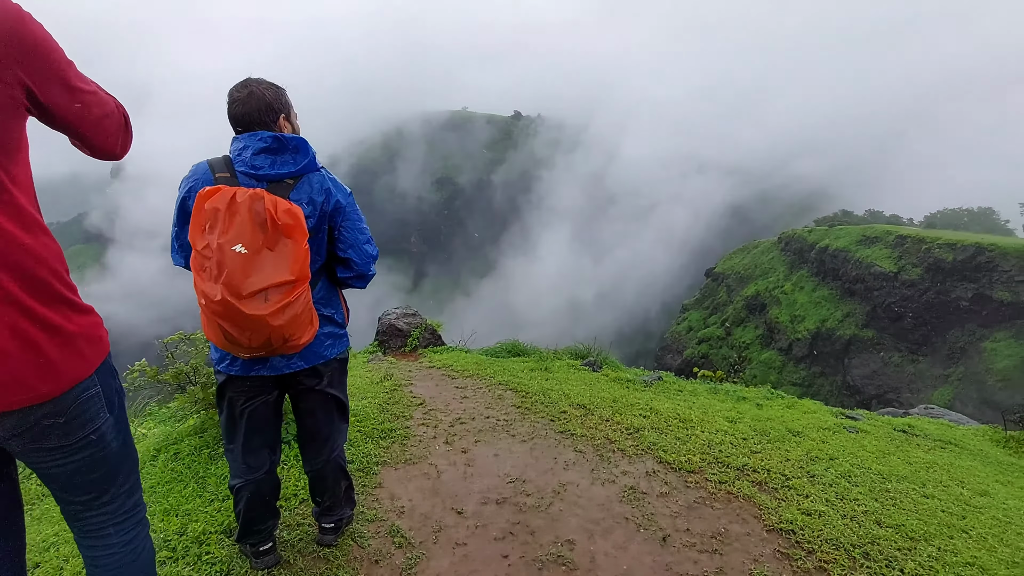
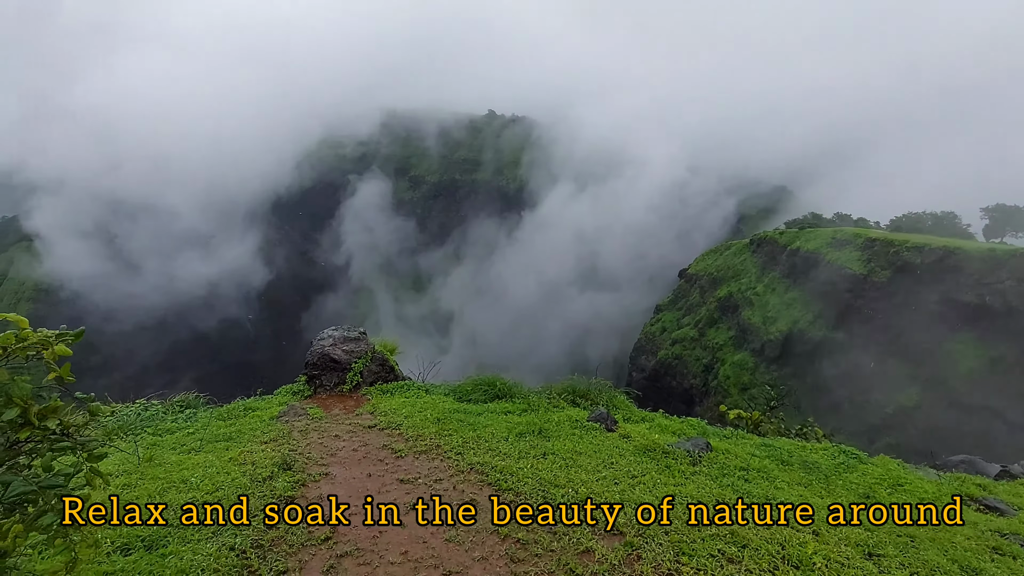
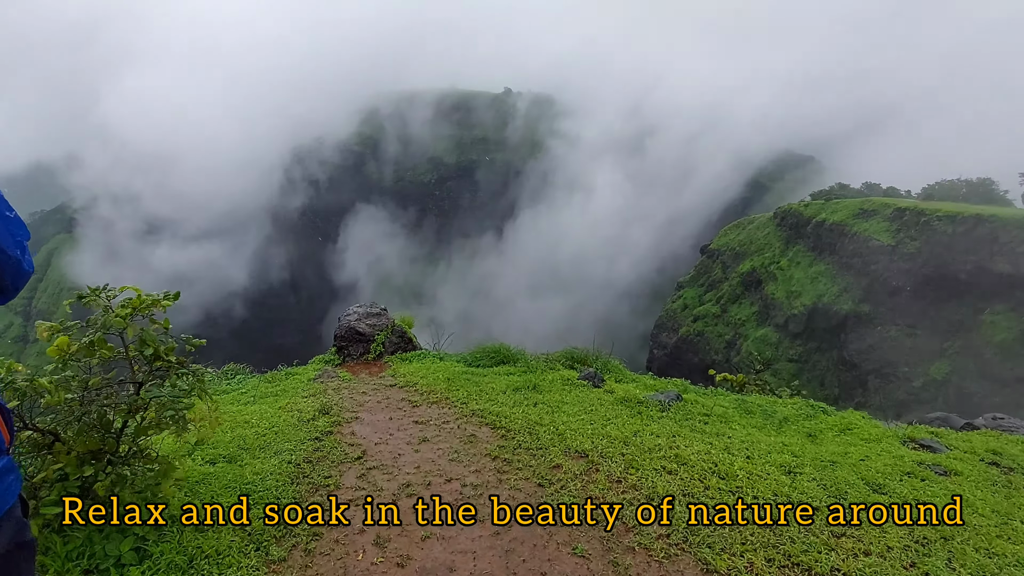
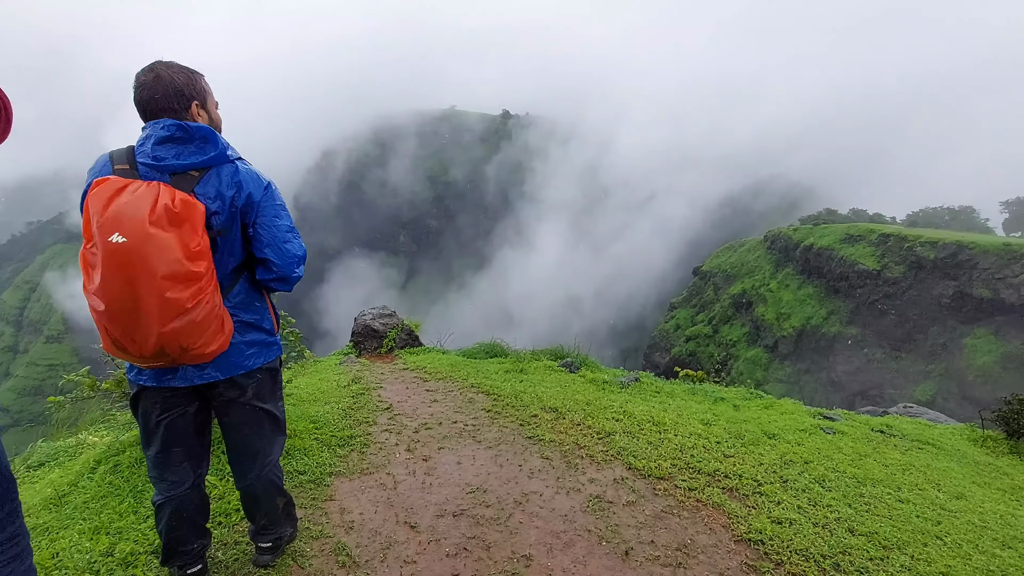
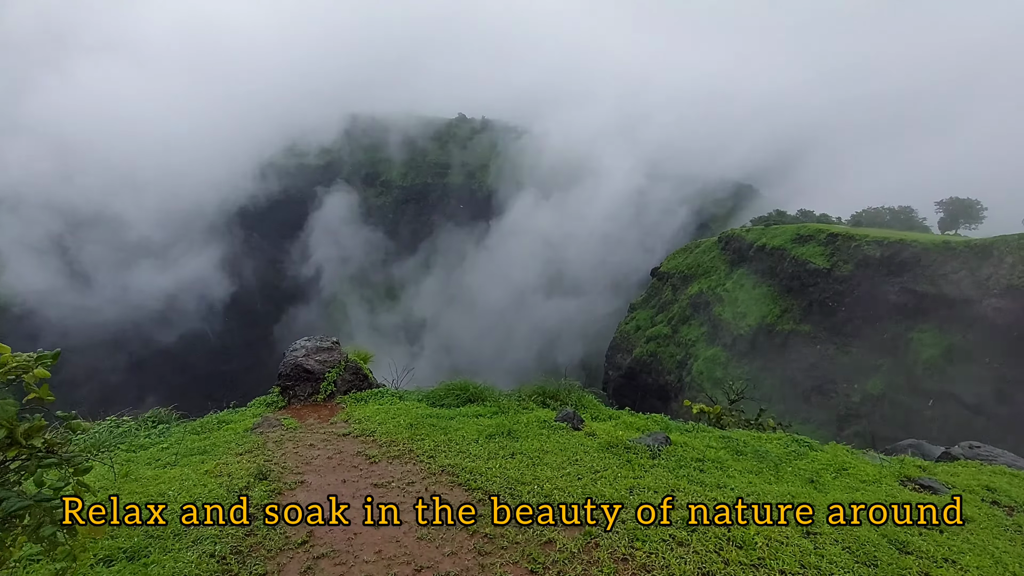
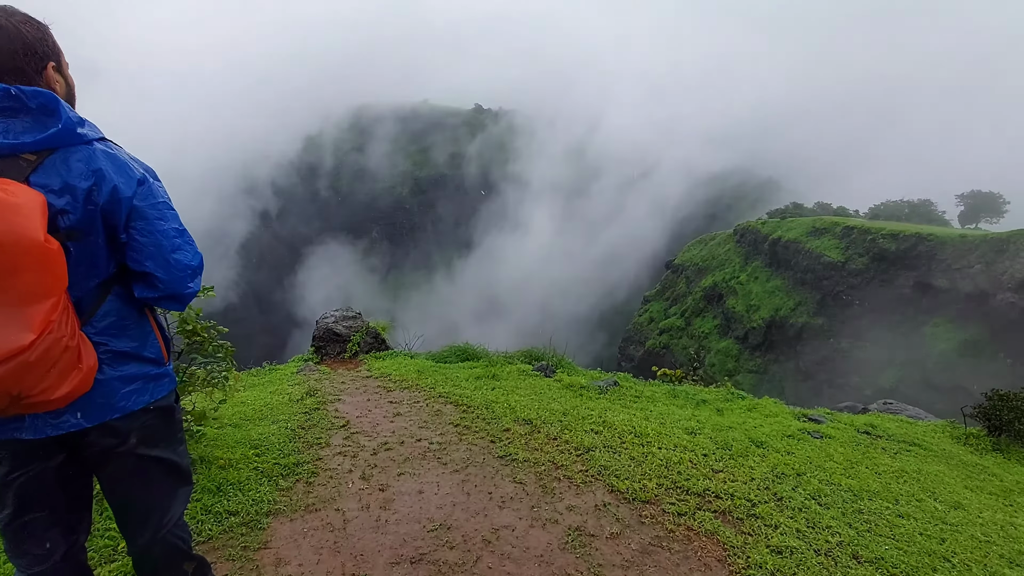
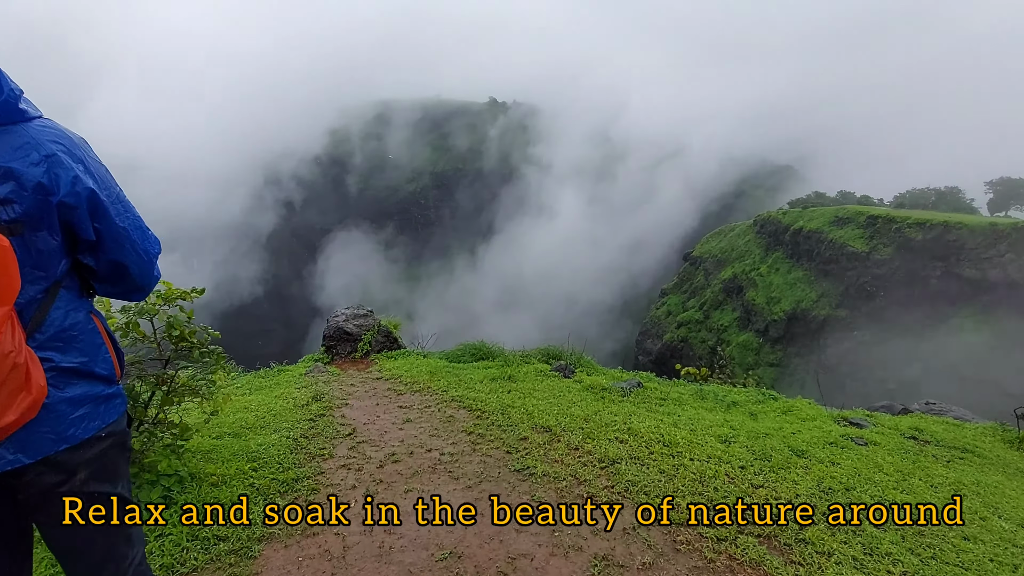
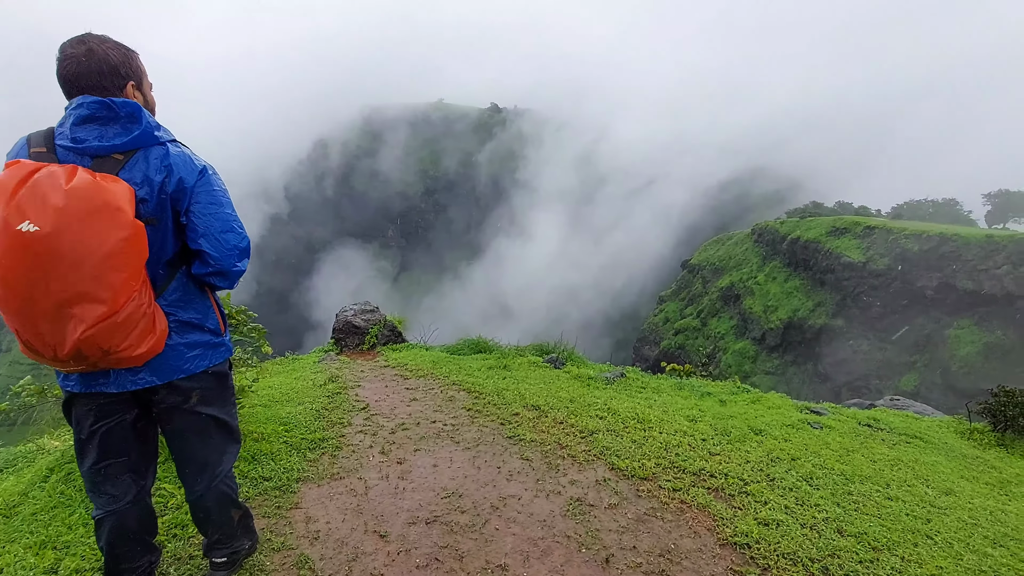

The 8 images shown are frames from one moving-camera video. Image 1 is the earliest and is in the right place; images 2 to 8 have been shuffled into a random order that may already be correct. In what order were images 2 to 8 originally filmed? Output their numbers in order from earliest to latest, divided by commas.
4, 8, 6, 7, 3, 5, 2
